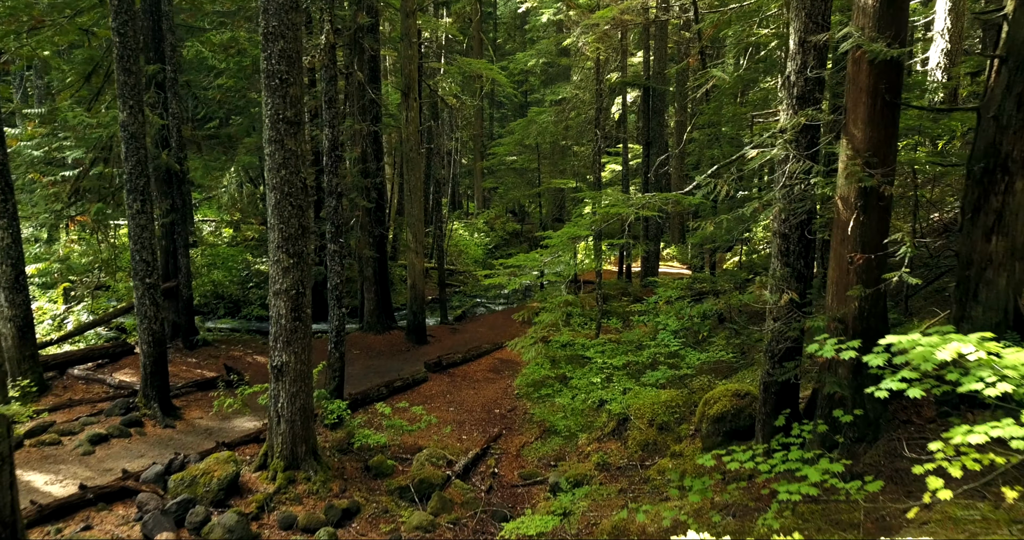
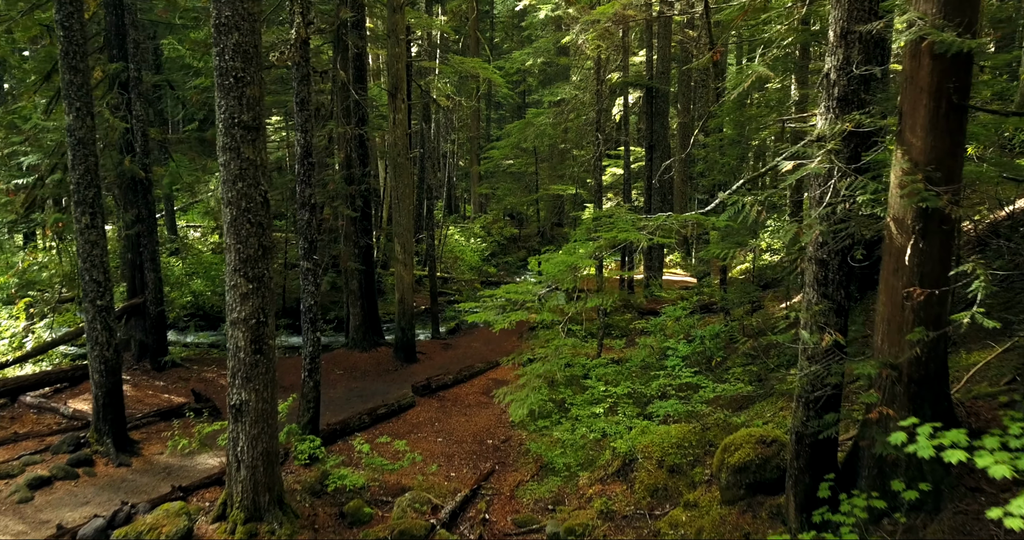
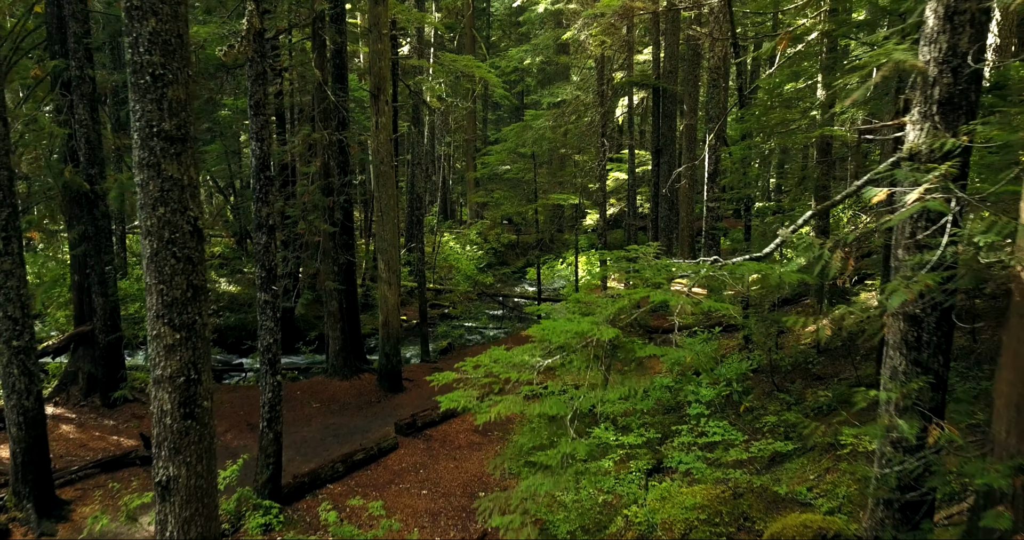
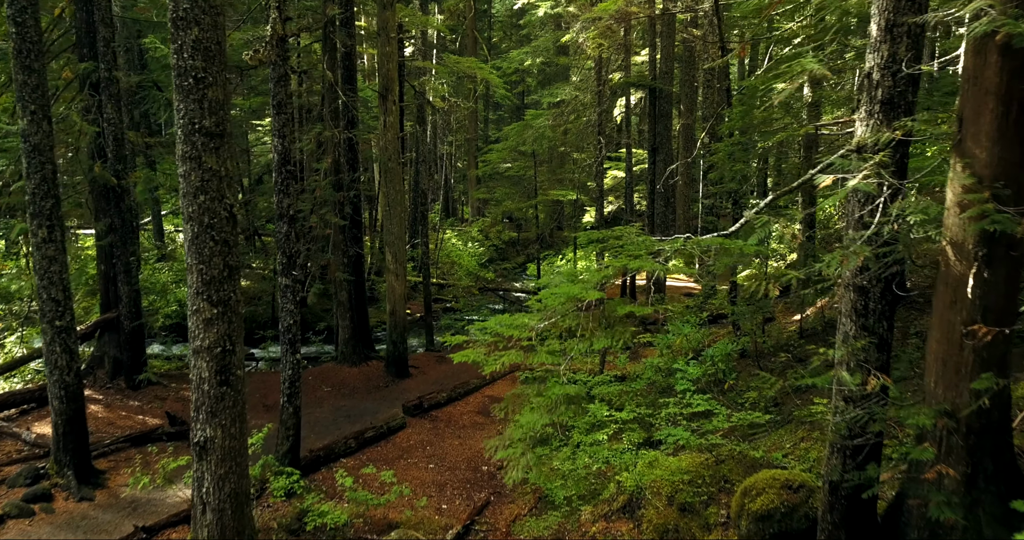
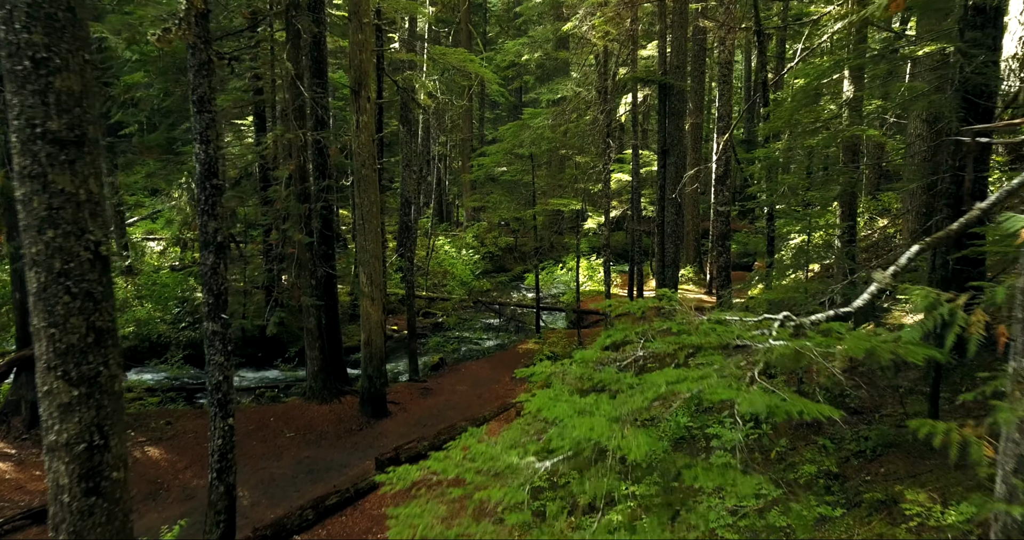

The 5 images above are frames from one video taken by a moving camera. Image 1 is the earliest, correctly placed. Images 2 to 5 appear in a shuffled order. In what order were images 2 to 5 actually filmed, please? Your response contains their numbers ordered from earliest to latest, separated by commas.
2, 4, 3, 5
